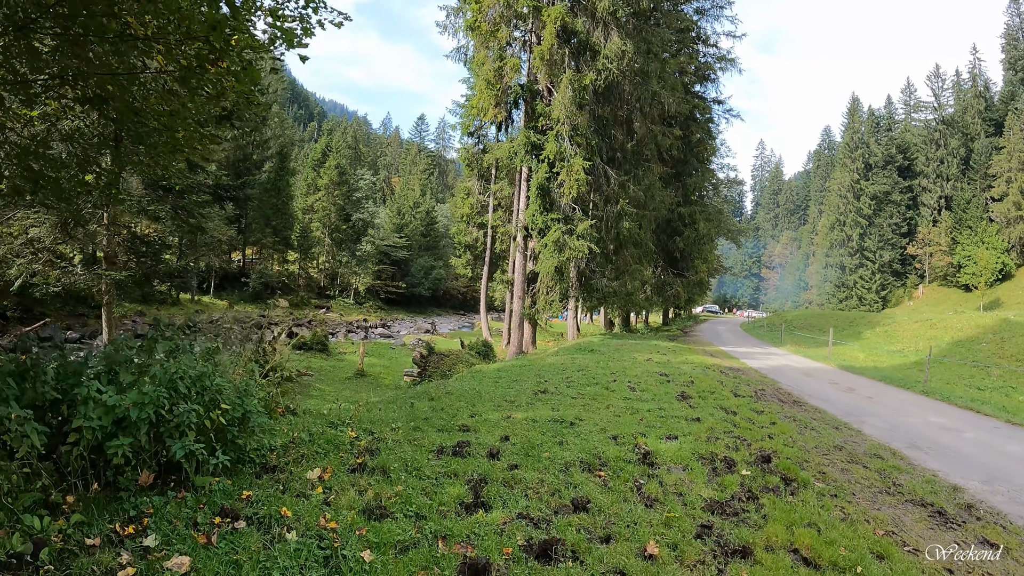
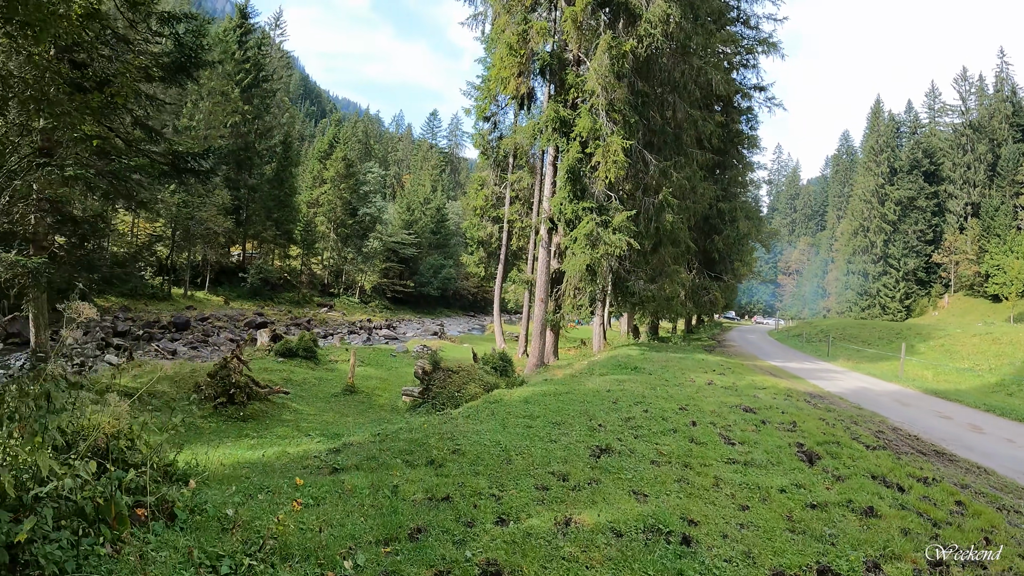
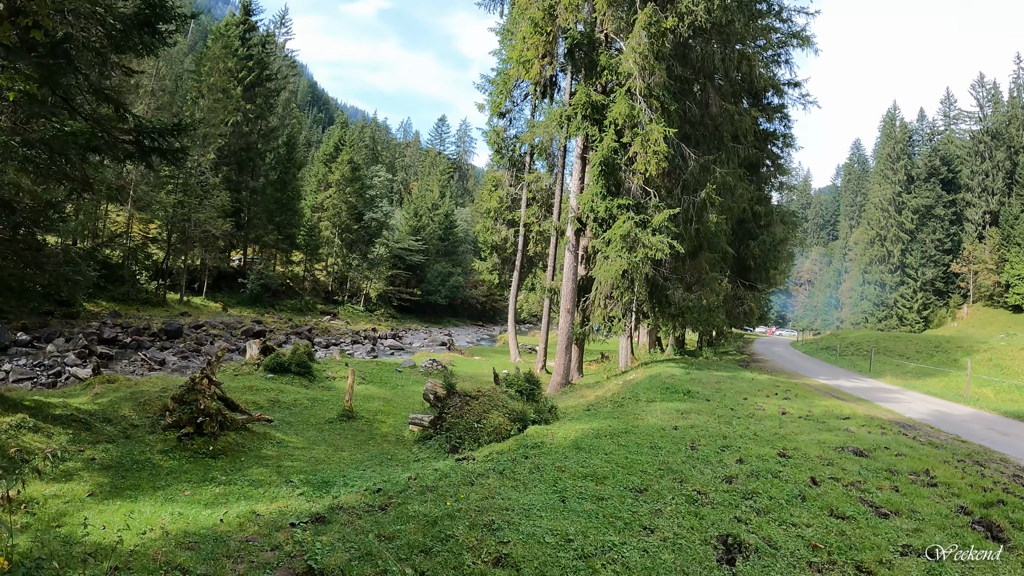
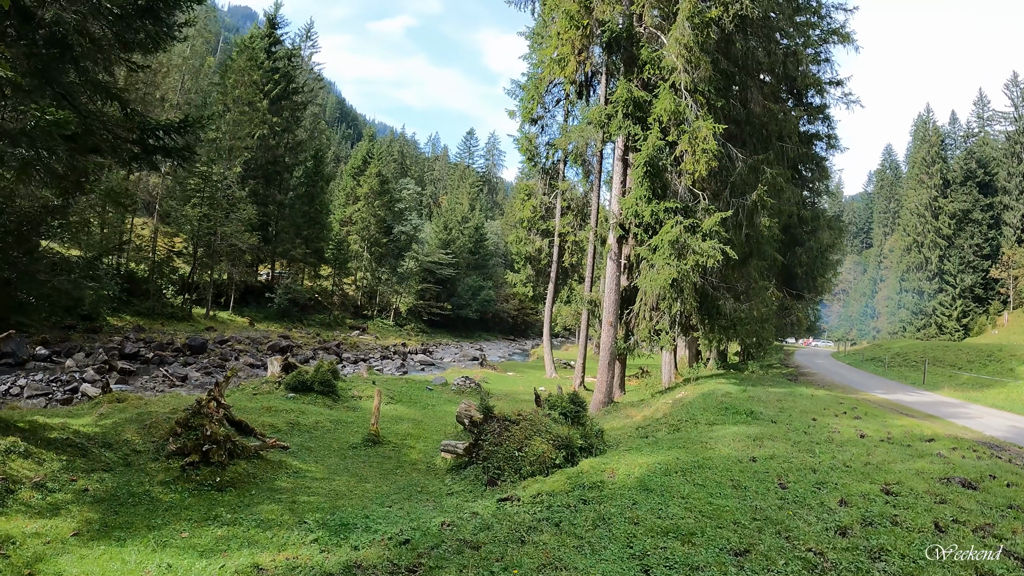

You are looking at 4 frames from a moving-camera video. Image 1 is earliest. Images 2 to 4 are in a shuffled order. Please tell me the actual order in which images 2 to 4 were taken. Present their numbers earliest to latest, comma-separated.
2, 3, 4
